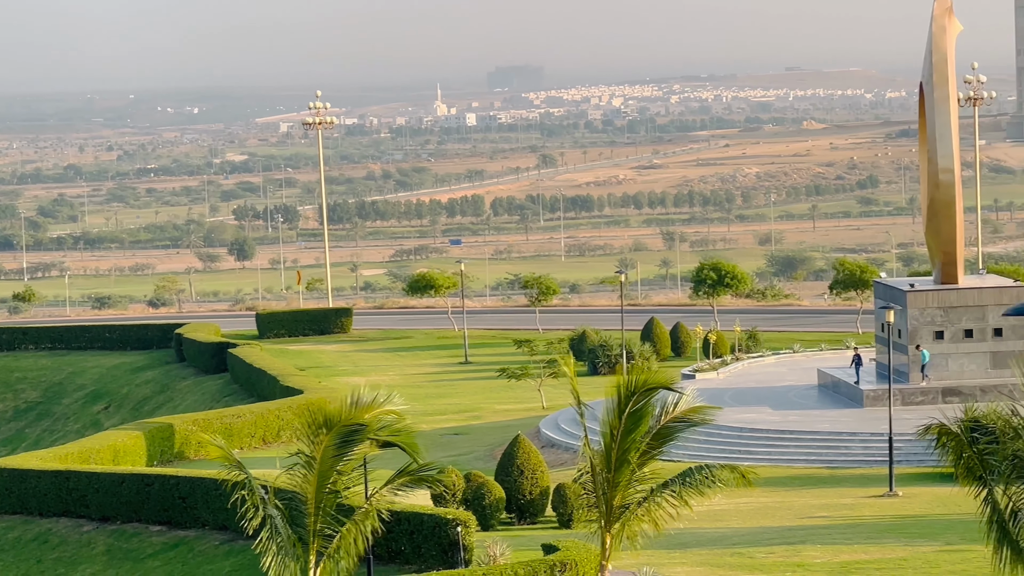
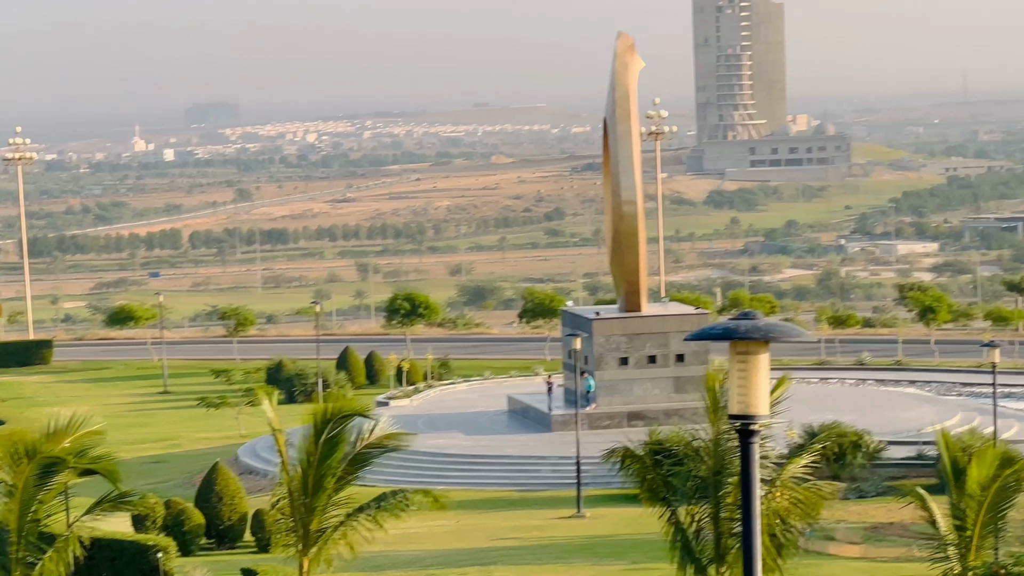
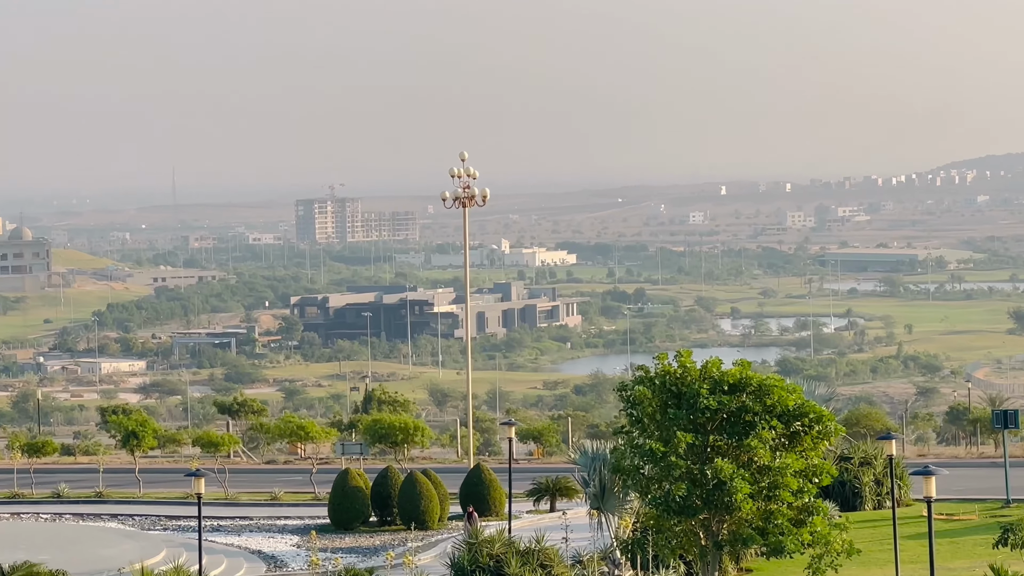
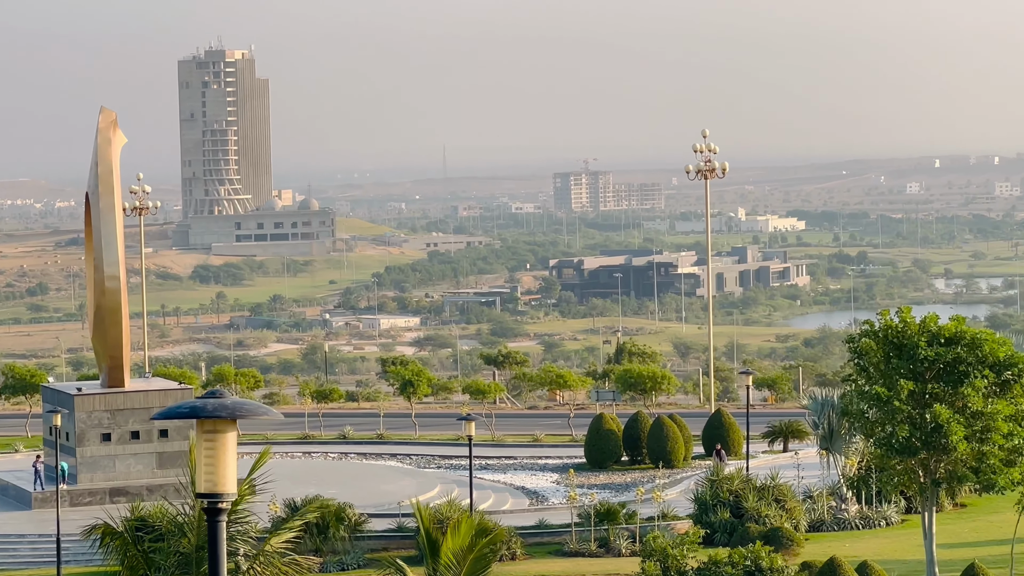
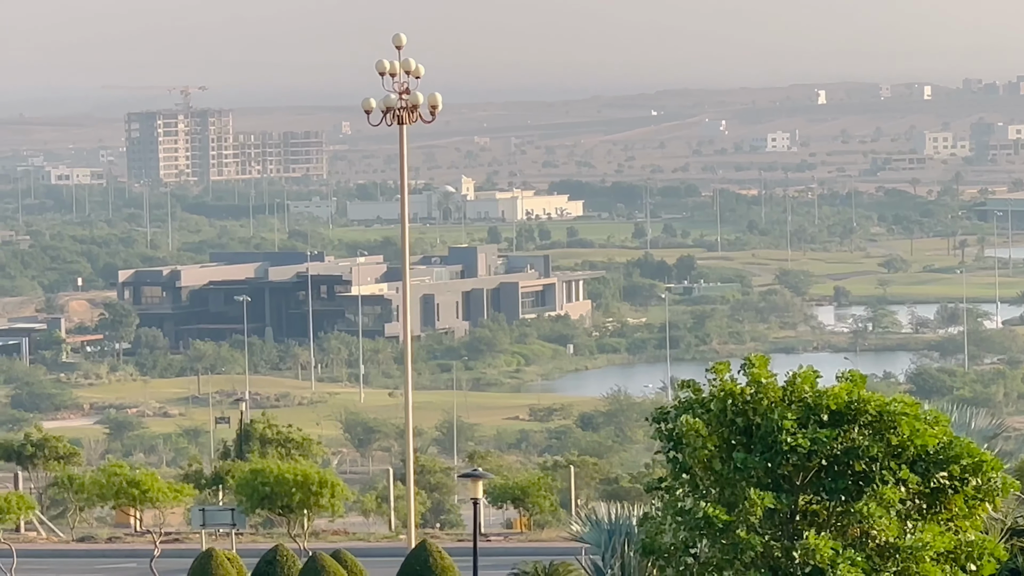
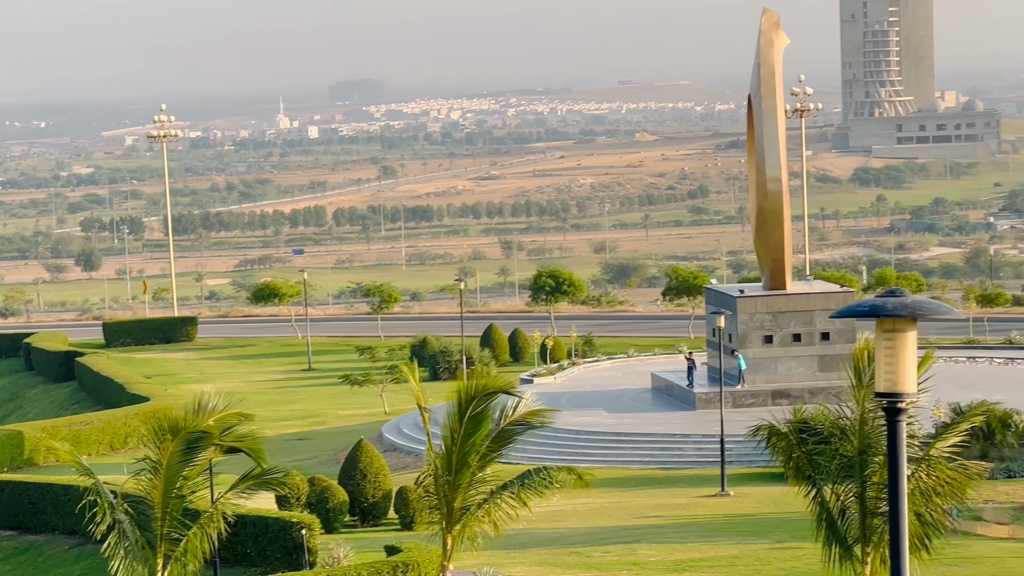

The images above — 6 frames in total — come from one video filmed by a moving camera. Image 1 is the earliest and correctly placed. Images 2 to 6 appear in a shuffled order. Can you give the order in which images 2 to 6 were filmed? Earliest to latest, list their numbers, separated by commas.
6, 2, 4, 3, 5
